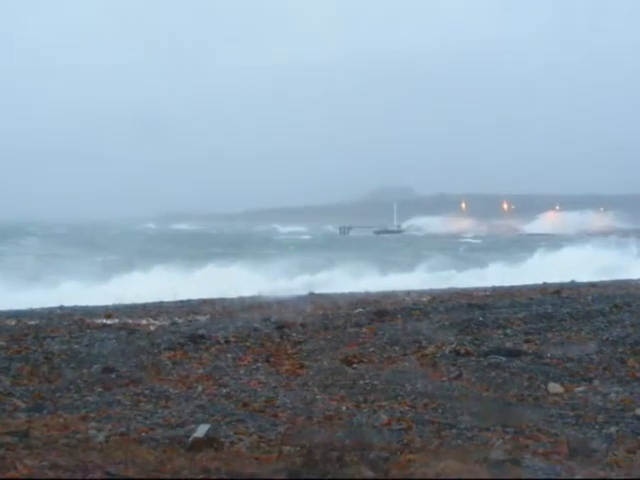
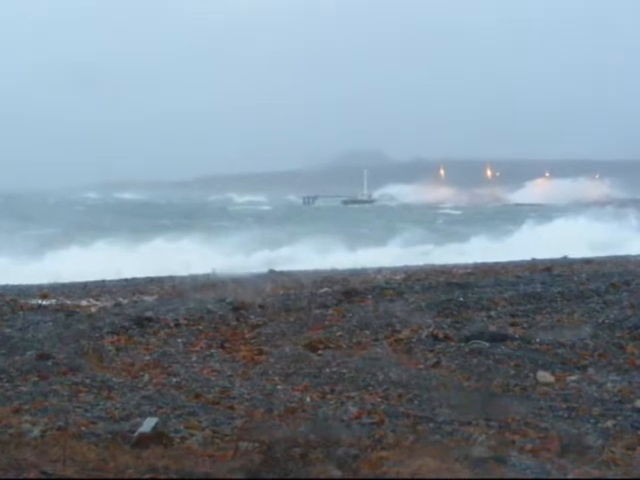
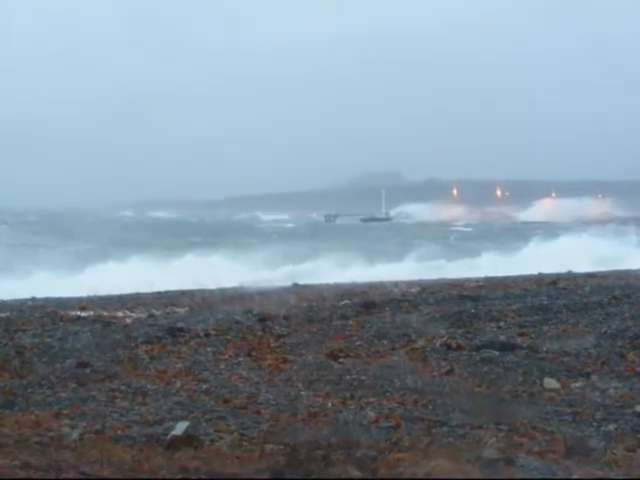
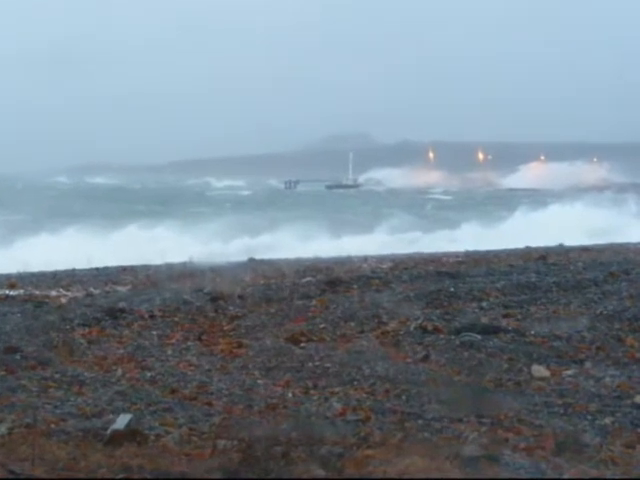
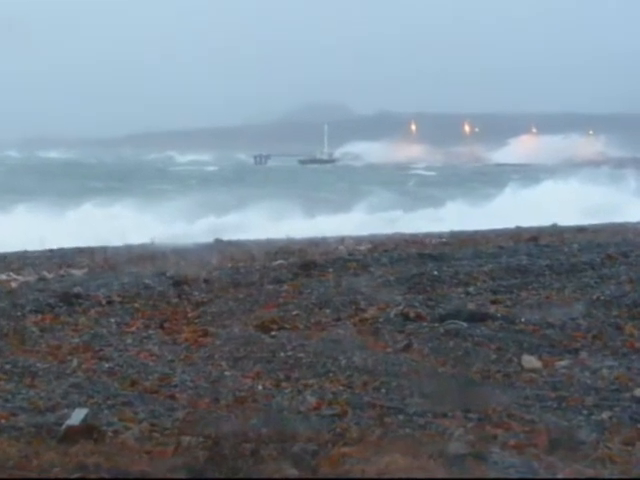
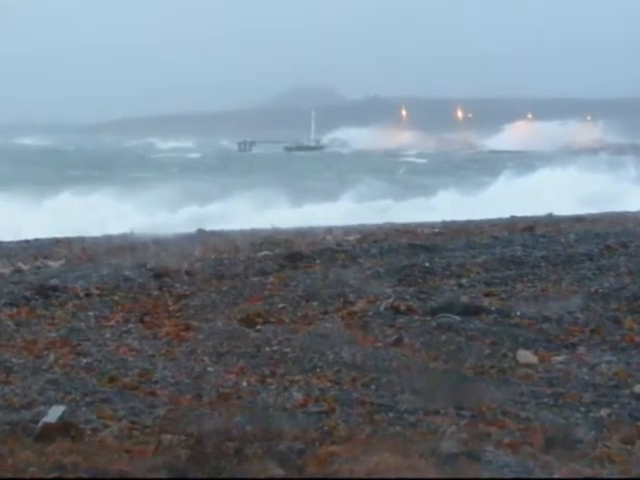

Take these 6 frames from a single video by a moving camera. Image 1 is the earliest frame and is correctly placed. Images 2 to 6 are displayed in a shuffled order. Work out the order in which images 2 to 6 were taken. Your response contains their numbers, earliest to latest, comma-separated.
3, 2, 4, 5, 6
